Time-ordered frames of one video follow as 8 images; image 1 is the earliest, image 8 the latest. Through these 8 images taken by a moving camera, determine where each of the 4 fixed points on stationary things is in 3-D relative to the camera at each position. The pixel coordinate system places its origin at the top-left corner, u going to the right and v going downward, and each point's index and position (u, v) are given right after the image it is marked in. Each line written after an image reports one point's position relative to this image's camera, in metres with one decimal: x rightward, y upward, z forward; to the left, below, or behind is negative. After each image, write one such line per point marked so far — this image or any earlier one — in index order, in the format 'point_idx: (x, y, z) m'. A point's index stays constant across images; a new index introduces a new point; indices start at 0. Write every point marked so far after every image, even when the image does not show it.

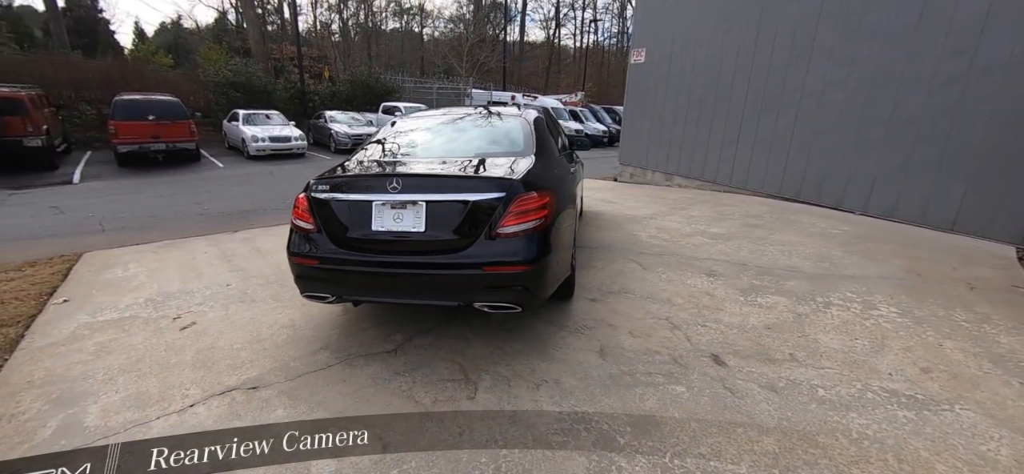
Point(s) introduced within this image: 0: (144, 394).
0: (-1.9, -0.8, +2.2) m
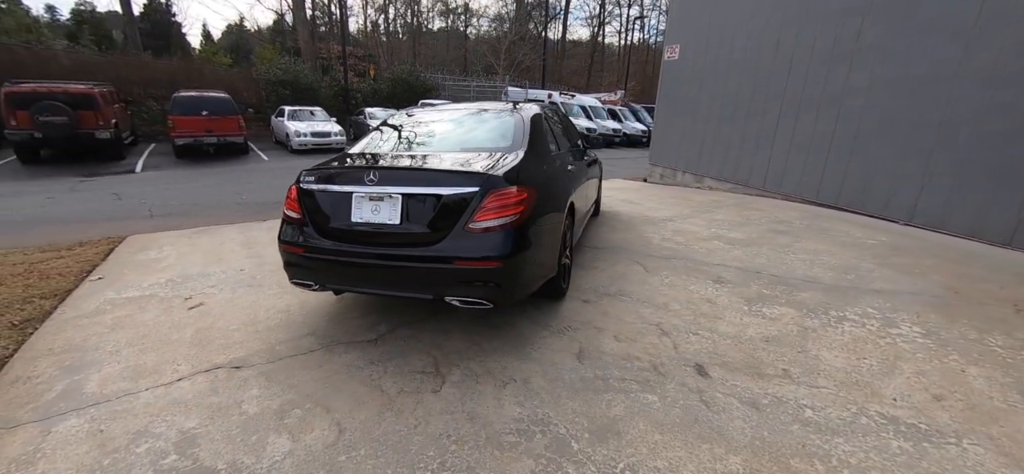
0: (-2.0, -0.7, +2.4) m
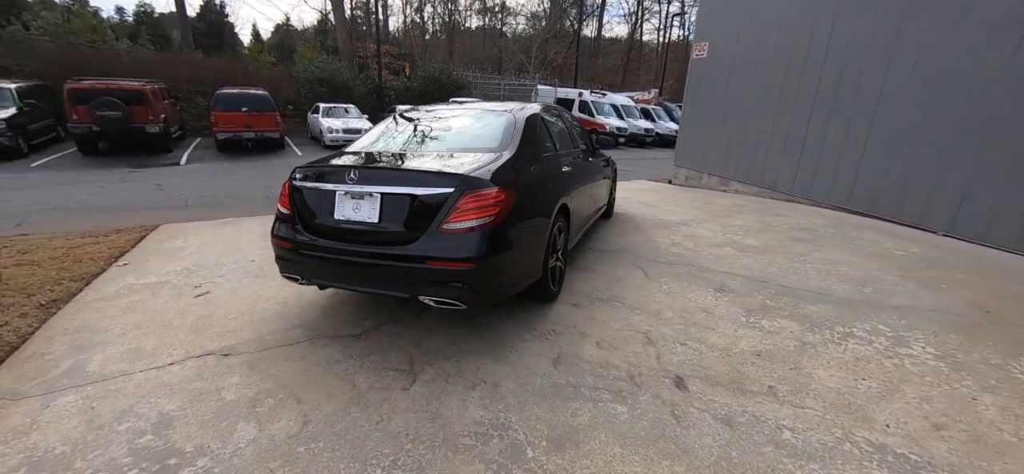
0: (-2.2, -0.7, +2.6) m
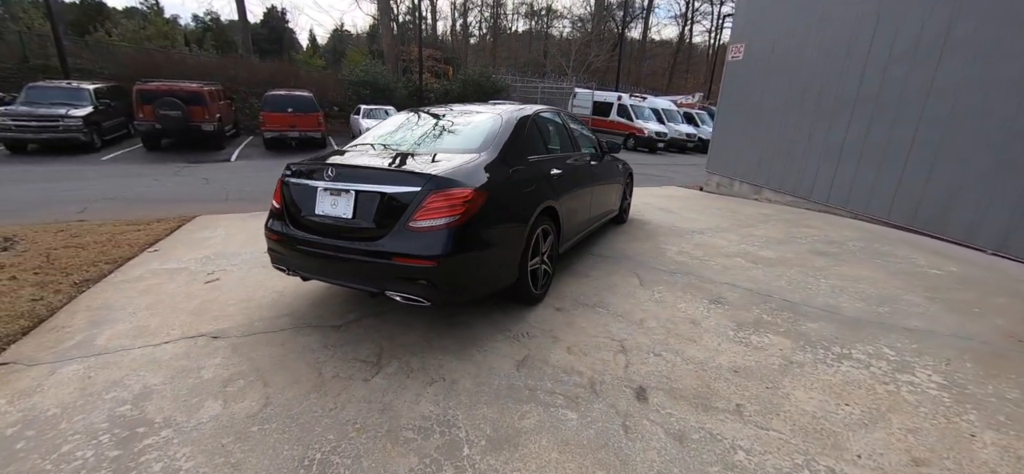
0: (-2.3, -0.6, +2.8) m
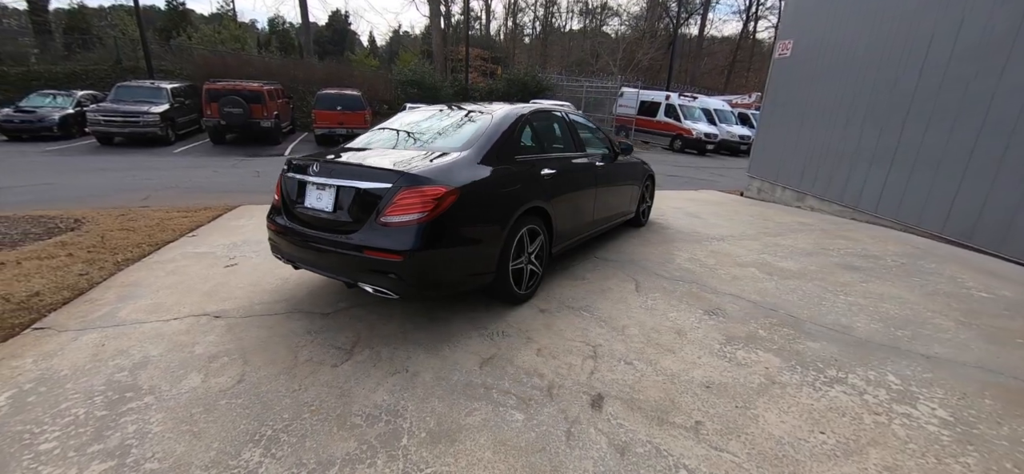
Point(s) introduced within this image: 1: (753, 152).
0: (-2.5, -0.5, +3.1) m
1: (+4.3, +1.5, +7.7) m
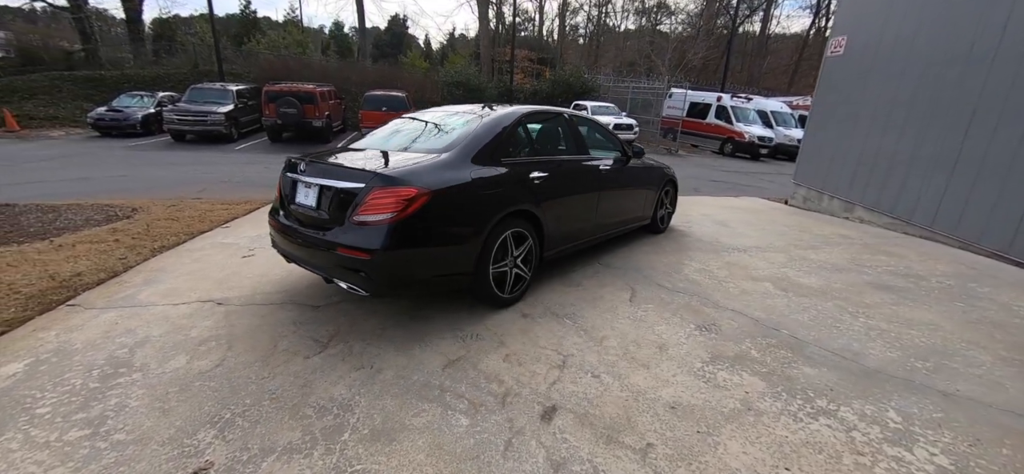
0: (-2.6, -0.4, +3.3) m
1: (+4.7, +1.3, +7.2) m
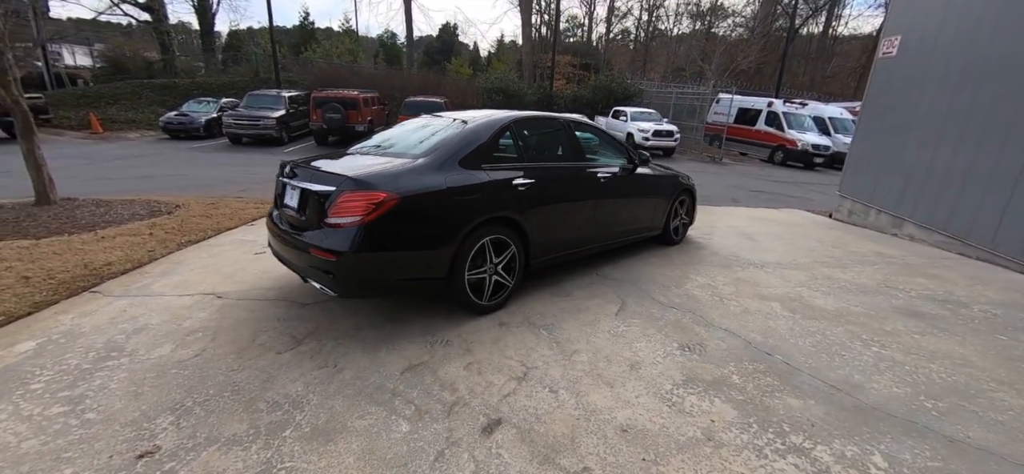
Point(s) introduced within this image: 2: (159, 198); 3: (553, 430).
0: (-2.7, -0.4, +3.6) m
1: (+5.1, +1.0, +6.6) m
2: (-5.2, +0.6, +6.4) m
3: (+0.2, -0.9, +2.0) m
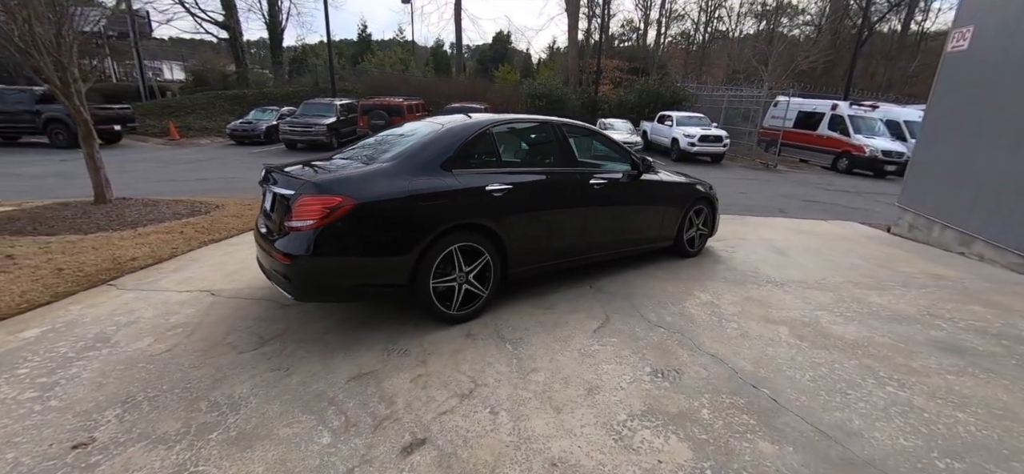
0: (-2.8, -0.4, +3.8) m
1: (+5.3, +0.8, +5.8) m
2: (-4.9, +0.6, +6.9) m
3: (-0.1, -0.9, +1.9) m
